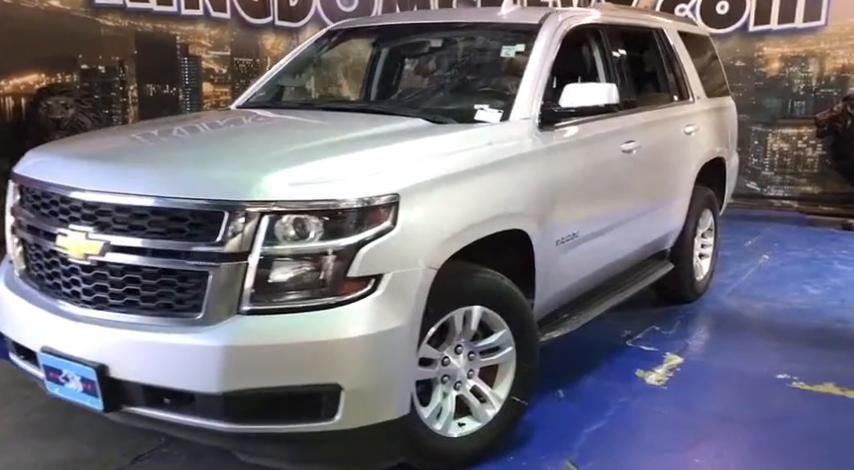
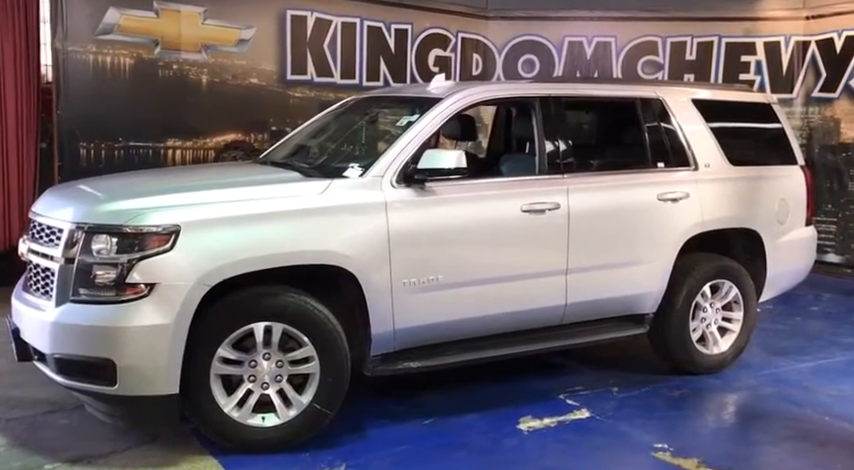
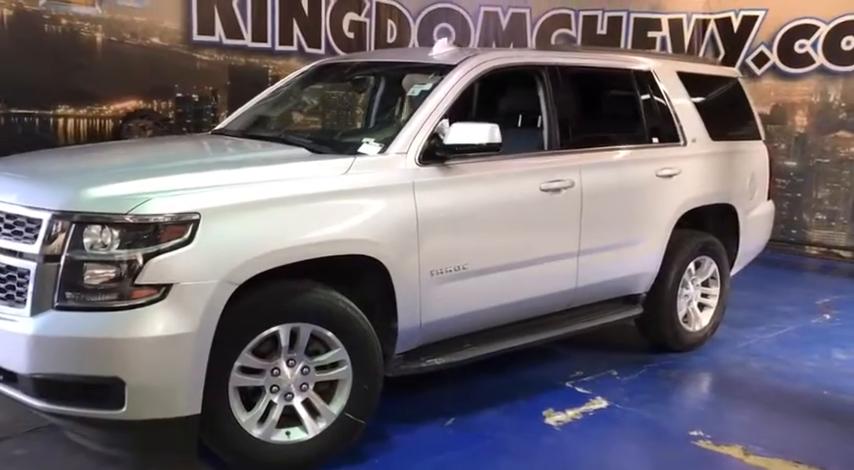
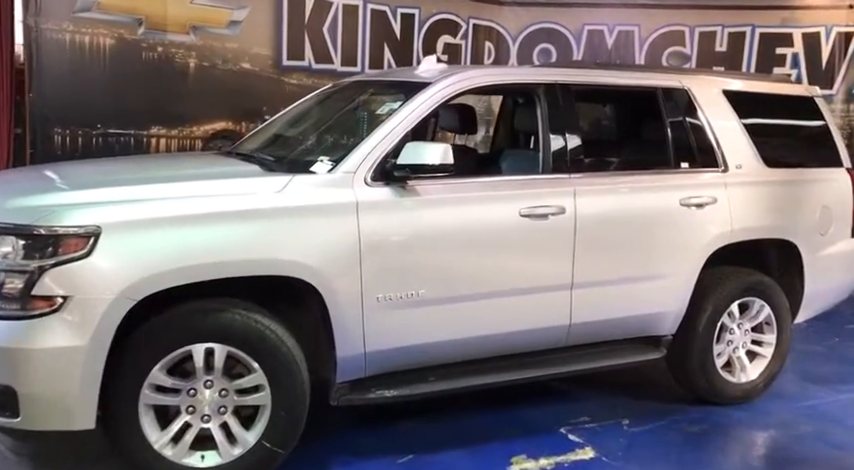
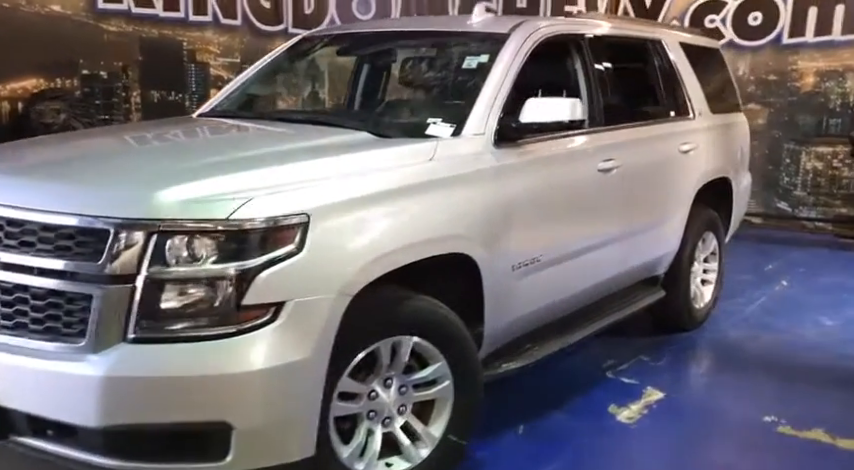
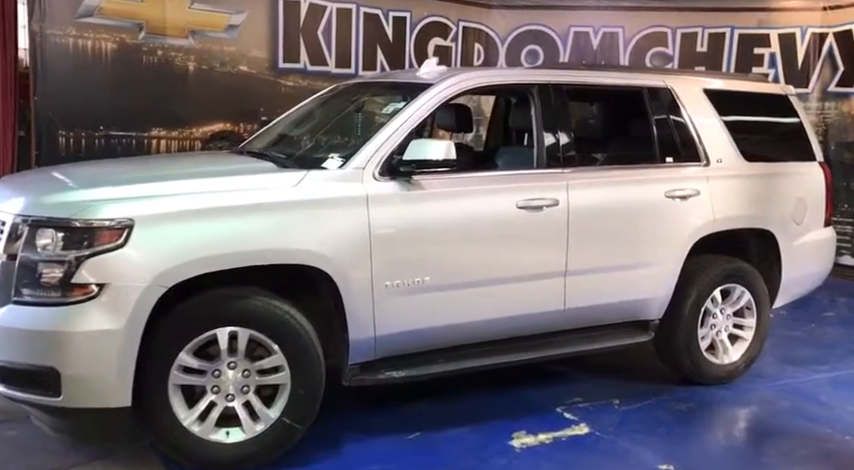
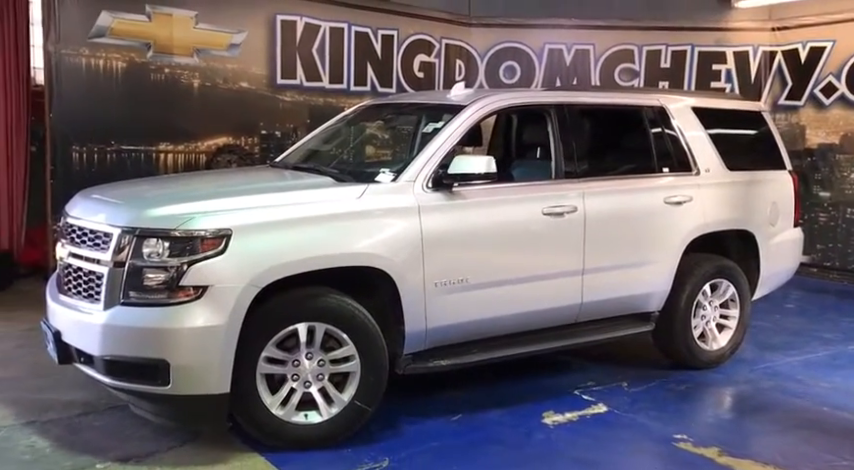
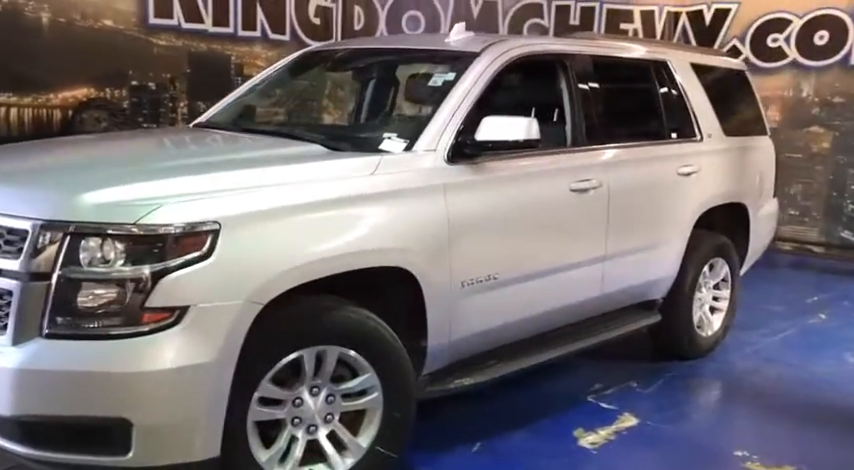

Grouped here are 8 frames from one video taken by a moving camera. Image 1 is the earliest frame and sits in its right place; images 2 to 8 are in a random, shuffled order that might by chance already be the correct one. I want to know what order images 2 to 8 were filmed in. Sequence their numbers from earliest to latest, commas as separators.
5, 8, 3, 7, 2, 6, 4
